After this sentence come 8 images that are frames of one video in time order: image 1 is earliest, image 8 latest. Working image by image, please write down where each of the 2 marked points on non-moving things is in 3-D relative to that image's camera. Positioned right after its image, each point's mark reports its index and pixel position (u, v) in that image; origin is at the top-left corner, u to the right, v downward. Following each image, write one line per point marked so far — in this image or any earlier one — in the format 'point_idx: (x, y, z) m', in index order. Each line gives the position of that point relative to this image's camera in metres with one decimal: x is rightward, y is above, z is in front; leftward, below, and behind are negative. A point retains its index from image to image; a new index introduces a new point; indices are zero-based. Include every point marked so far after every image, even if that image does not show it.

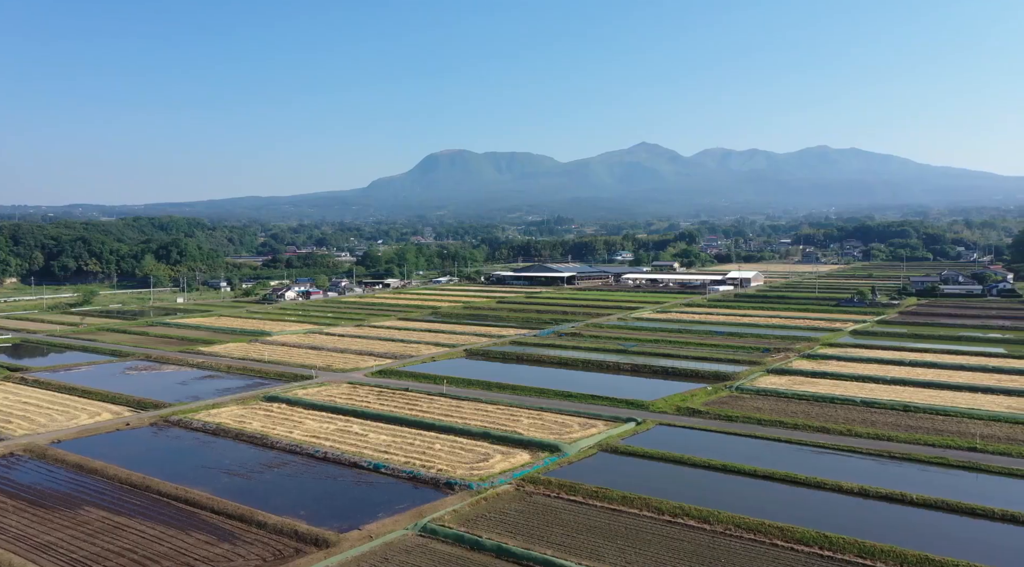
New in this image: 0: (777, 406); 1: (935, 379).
0: (+4.7, -2.3, +16.4) m
1: (+8.3, -1.9, +18.4) m
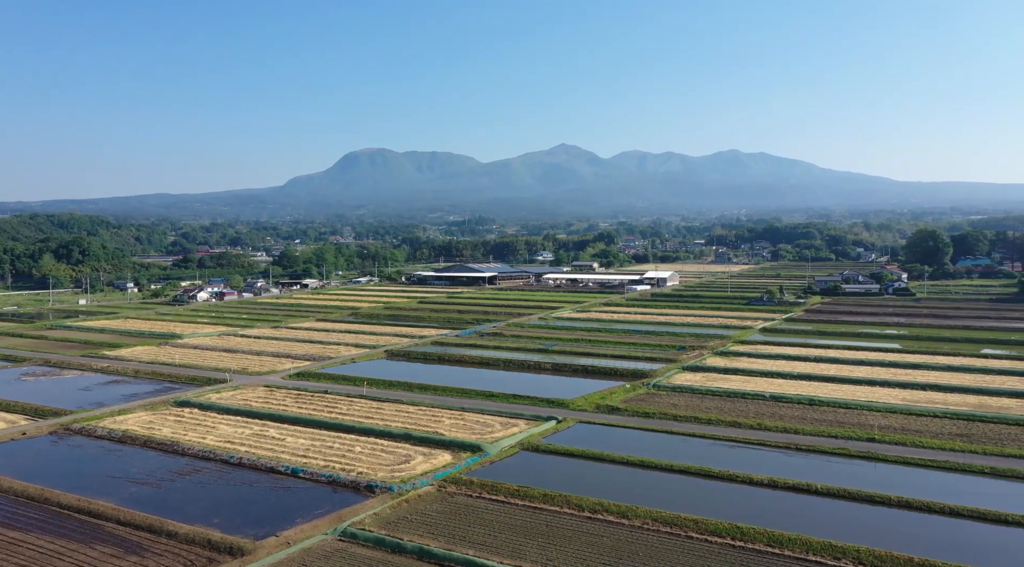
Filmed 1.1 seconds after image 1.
0: (+3.2, -2.3, +16.8) m
1: (+6.7, -1.9, +19.0) m
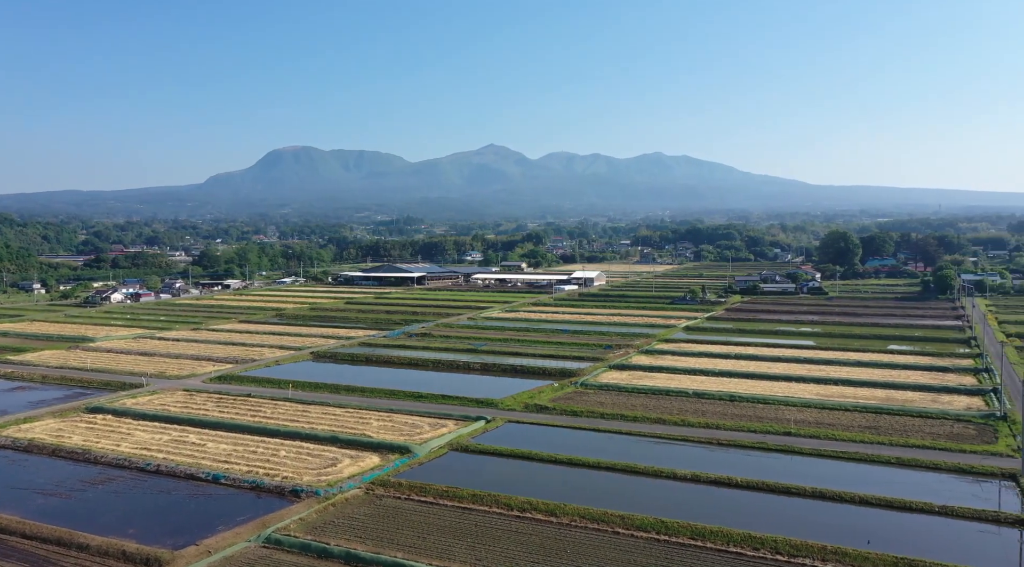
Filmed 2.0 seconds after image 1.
0: (+1.9, -2.3, +16.9) m
1: (+5.2, -1.9, +19.4) m
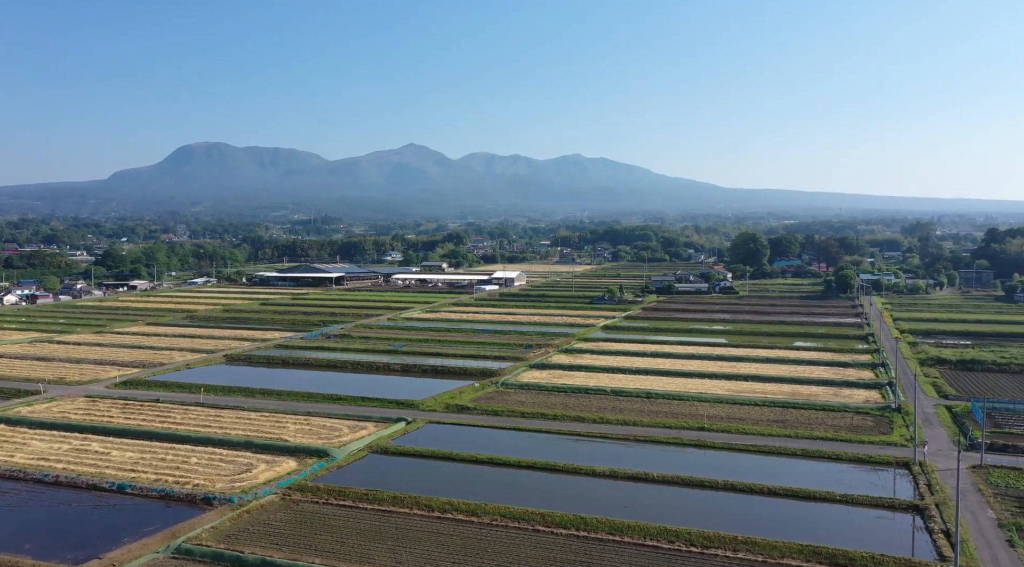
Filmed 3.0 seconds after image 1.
0: (+0.4, -2.3, +16.9) m
1: (+3.4, -1.9, +19.7) m
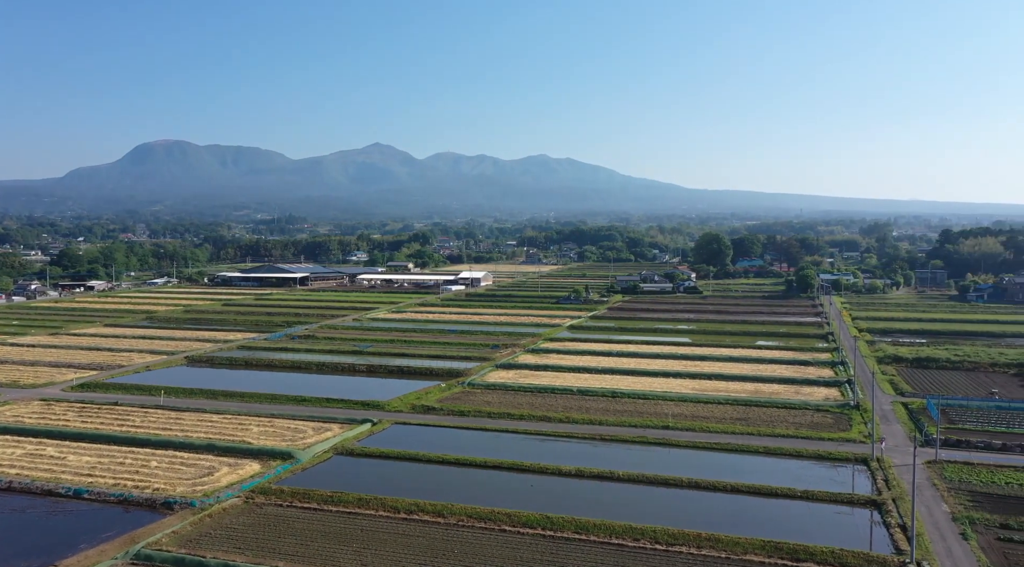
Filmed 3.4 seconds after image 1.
0: (+4.1, -2.6, +15.5) m
1: (+7.9, -2.4, +17.2) m
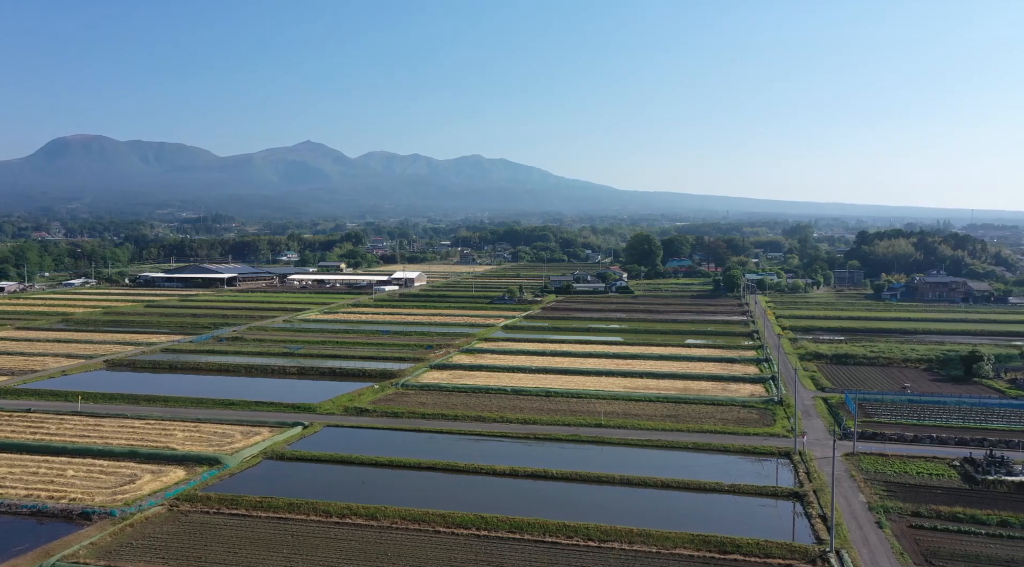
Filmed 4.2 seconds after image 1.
0: (+4.4, -2.7, +15.8) m
1: (+8.0, -2.5, +17.8) m
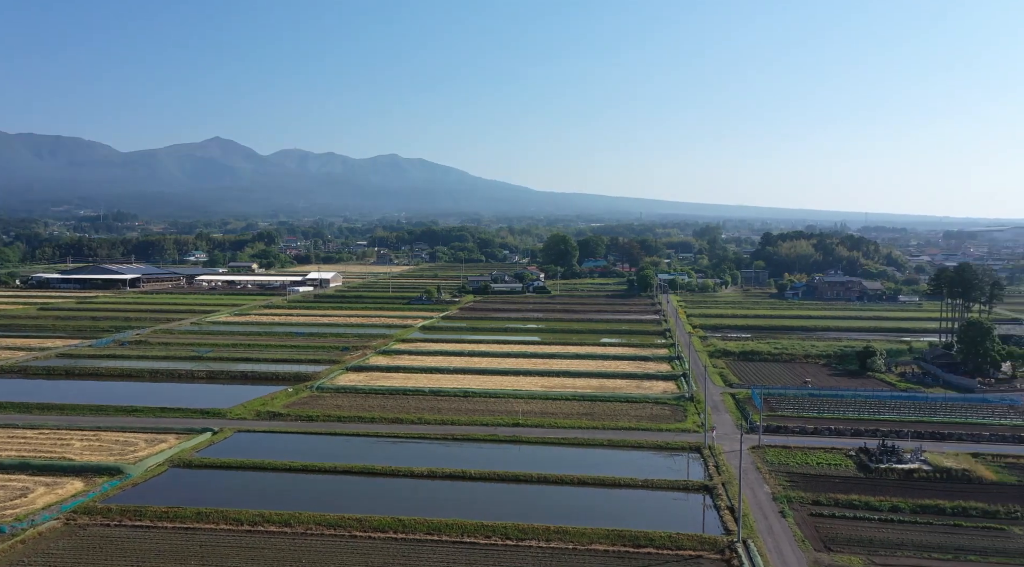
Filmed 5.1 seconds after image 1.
0: (+2.9, -2.7, +16.2) m
1: (+6.3, -2.5, +18.6) m
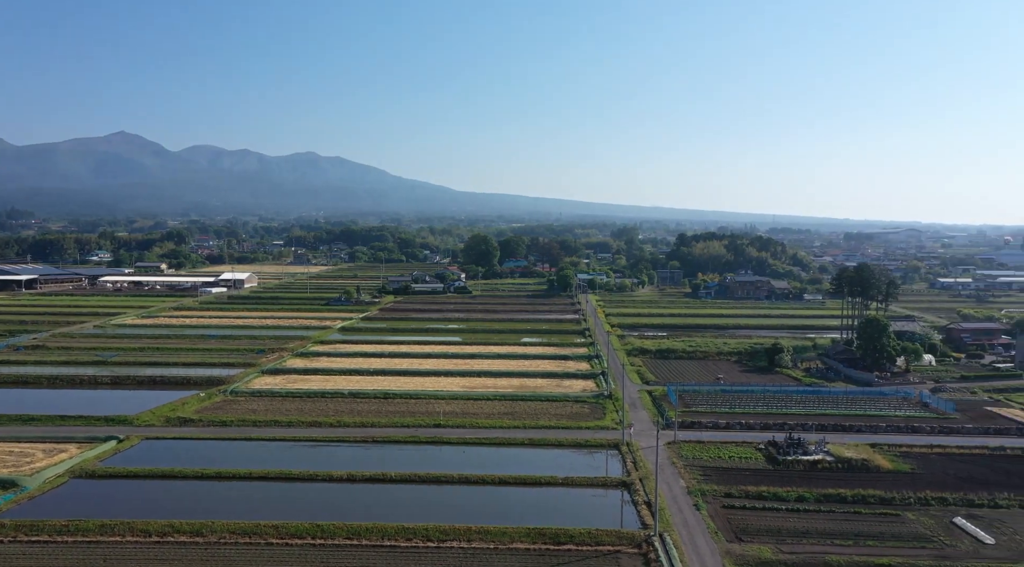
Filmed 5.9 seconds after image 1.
0: (+1.5, -2.7, +16.6) m
1: (+4.7, -2.5, +19.2) m
